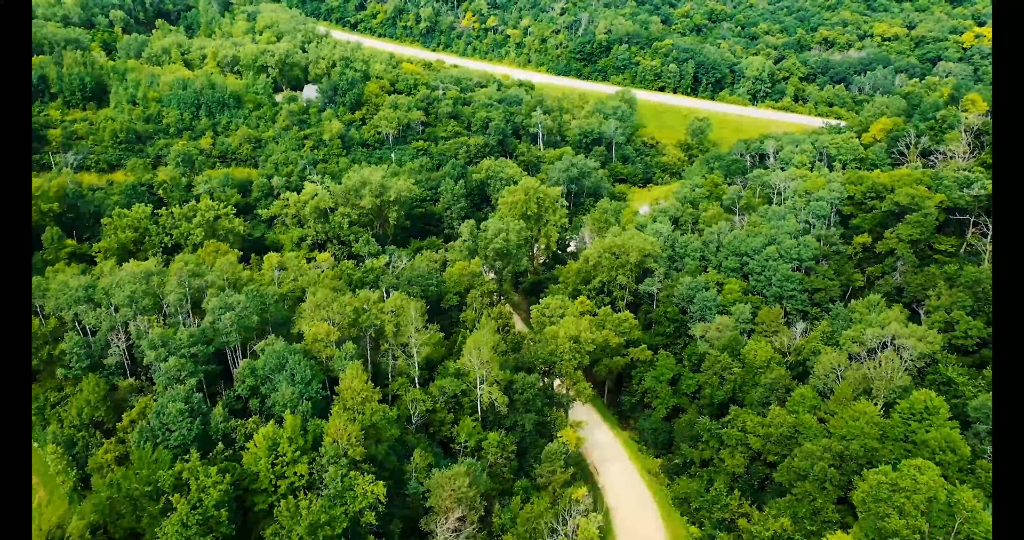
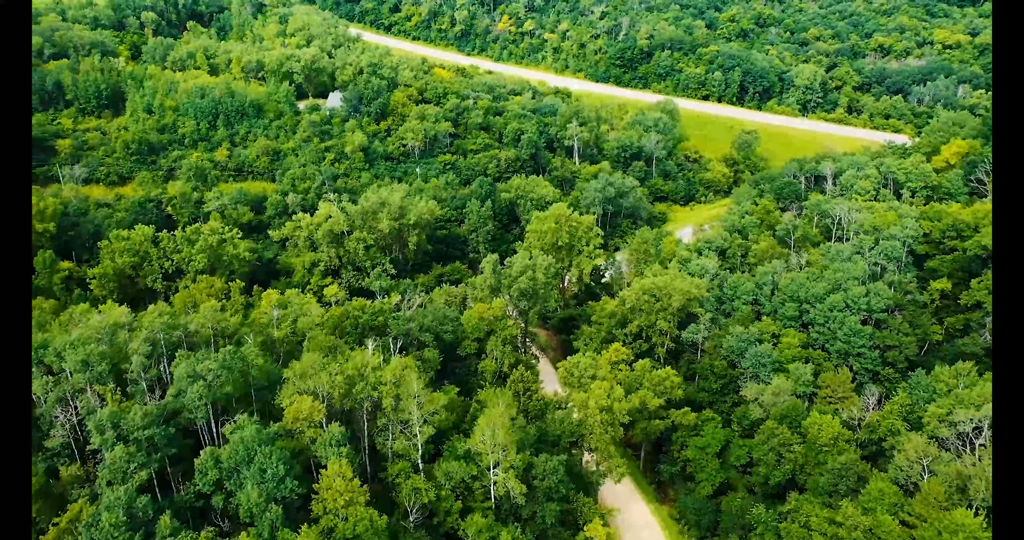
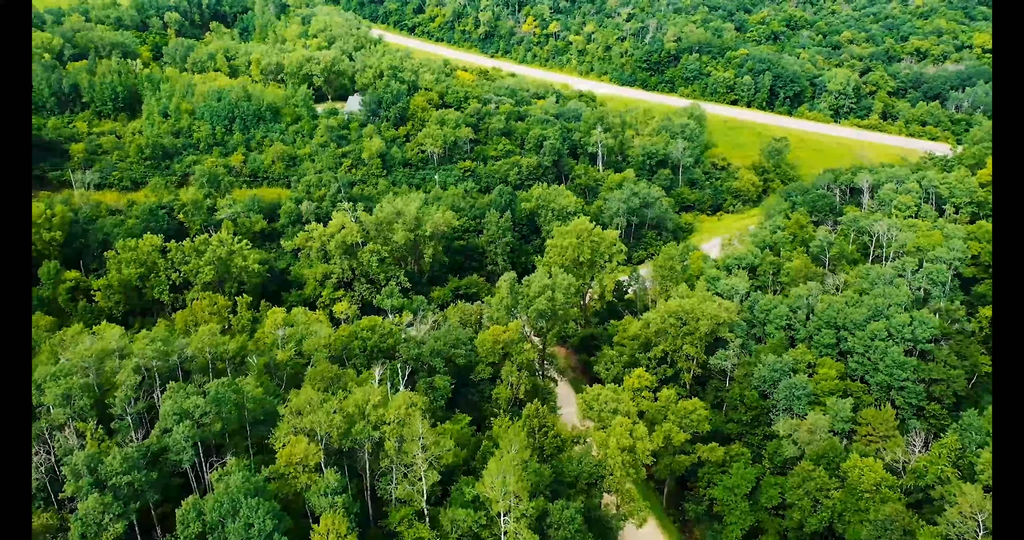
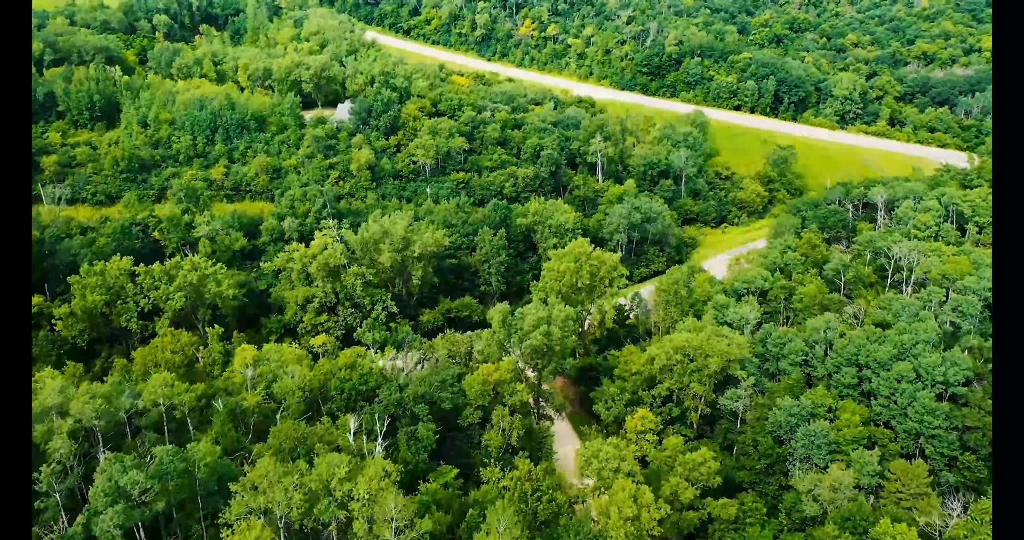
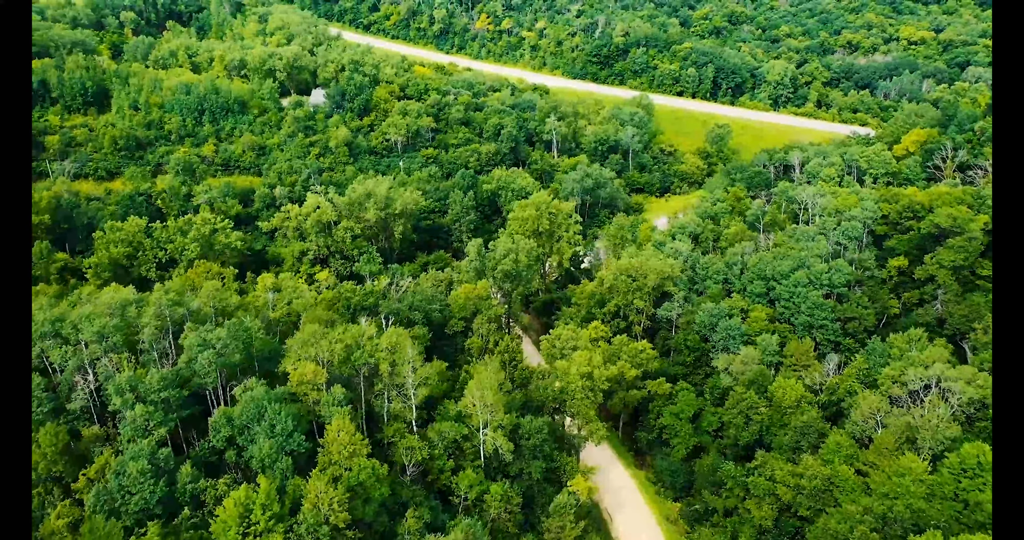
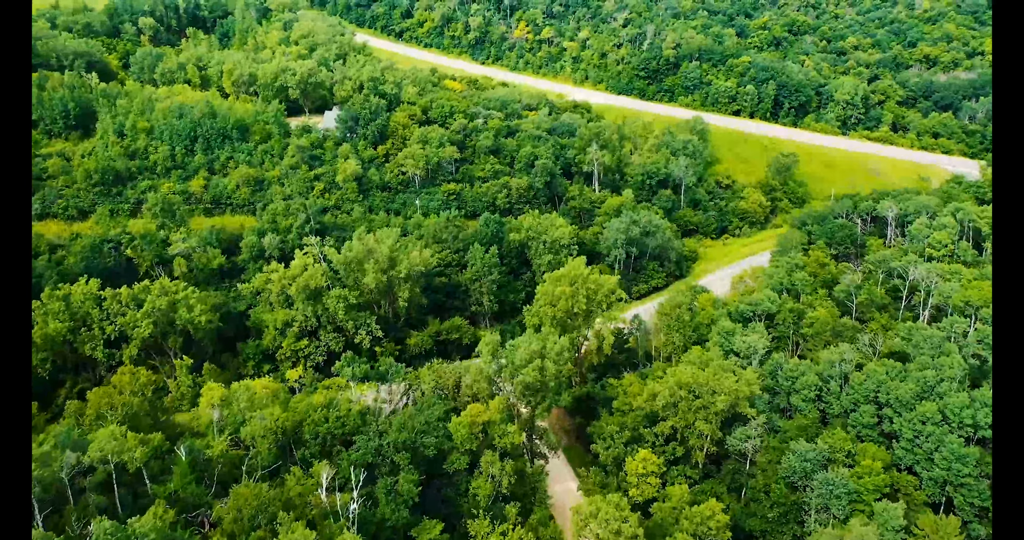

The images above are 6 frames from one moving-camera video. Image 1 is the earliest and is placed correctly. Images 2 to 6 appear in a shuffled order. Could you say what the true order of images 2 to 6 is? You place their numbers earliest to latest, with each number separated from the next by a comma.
5, 2, 3, 4, 6
